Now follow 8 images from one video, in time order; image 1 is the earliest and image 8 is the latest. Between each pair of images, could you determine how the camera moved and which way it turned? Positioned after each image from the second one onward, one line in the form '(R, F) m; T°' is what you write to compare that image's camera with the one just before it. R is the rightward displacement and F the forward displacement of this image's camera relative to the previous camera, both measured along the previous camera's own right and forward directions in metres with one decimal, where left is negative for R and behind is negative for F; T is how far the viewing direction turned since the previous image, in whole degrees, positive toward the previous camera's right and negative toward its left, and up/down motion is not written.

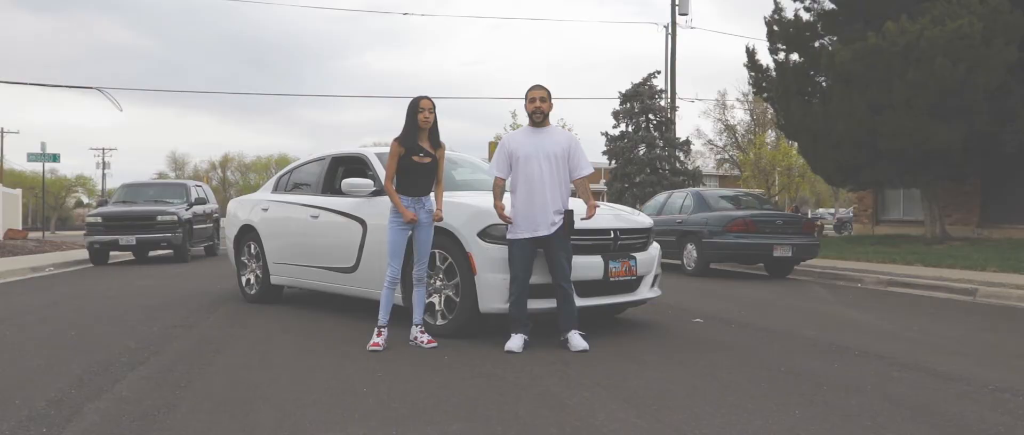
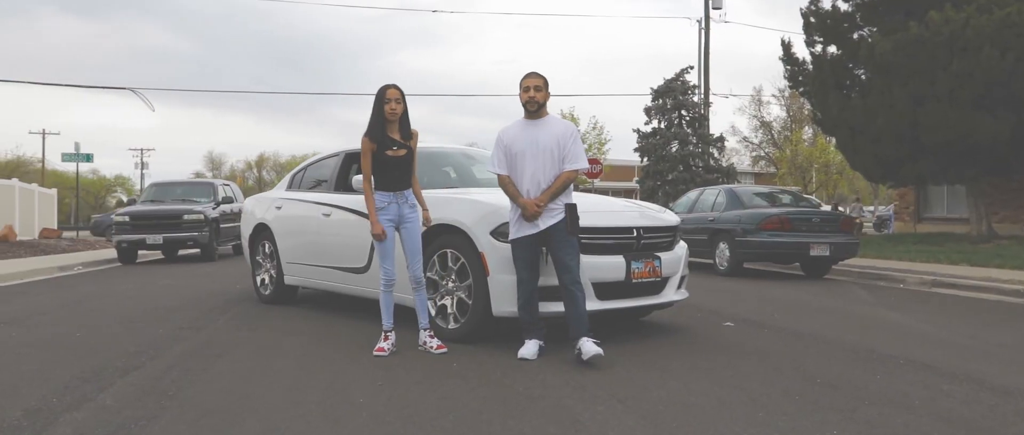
(+0.1, +0.3) m; -2°
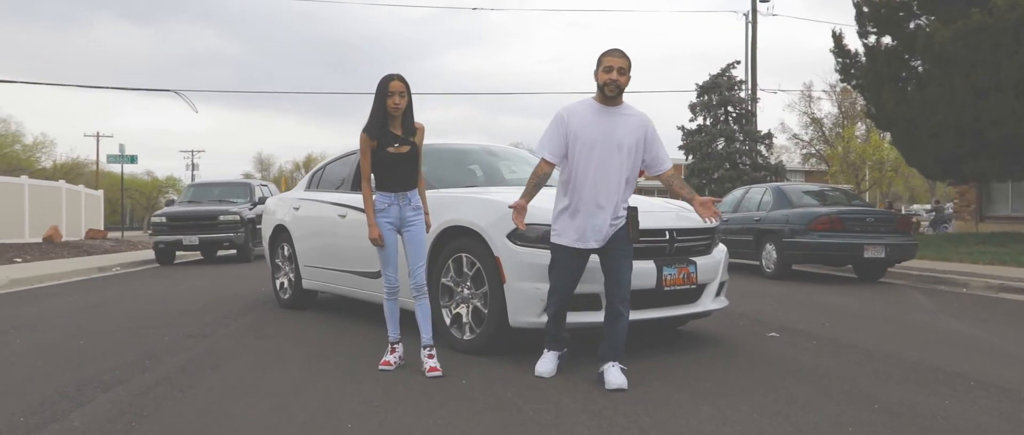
(+0.2, +0.5) m; -3°
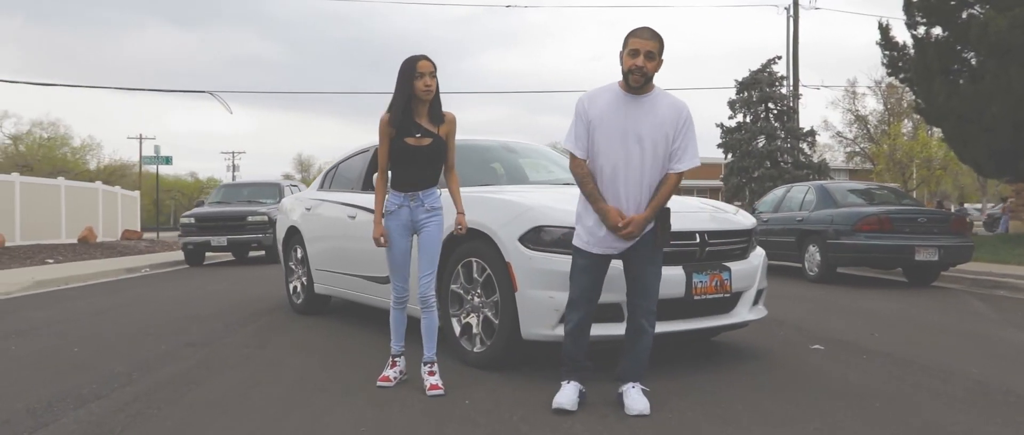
(+0.1, +0.5) m; -3°
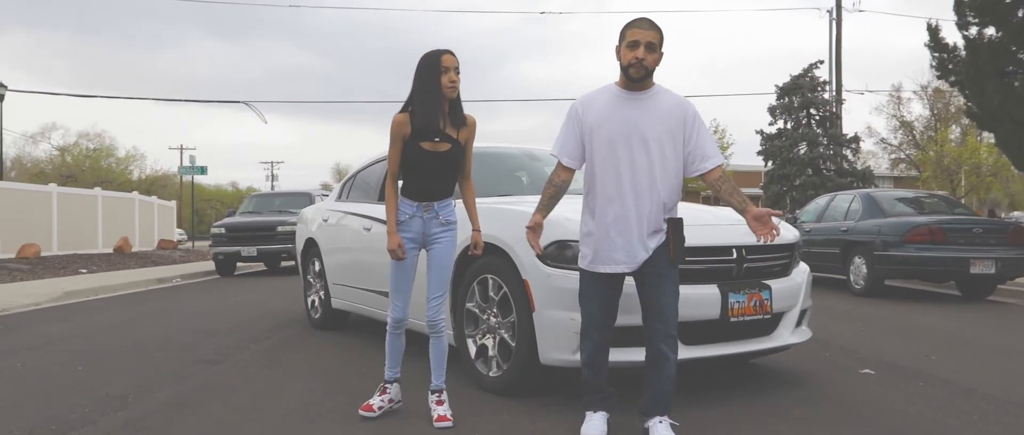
(+0.1, +0.4) m; -3°
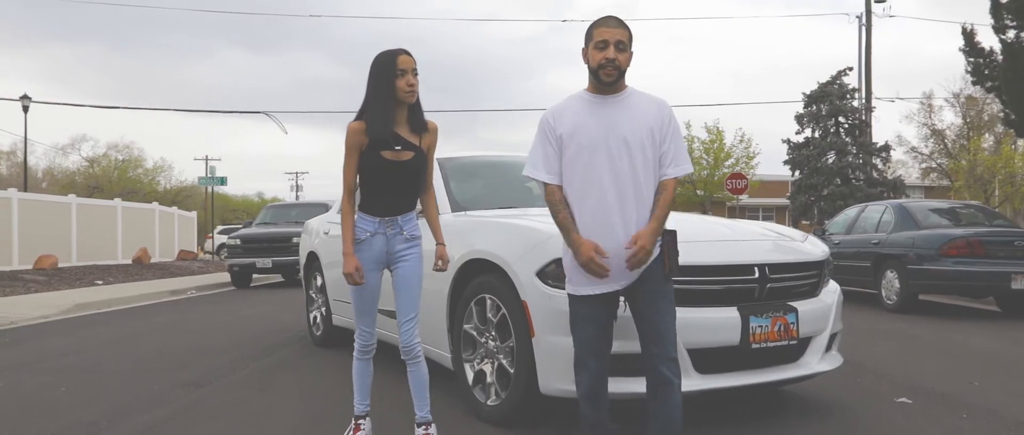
(+0.1, +0.4) m; -2°
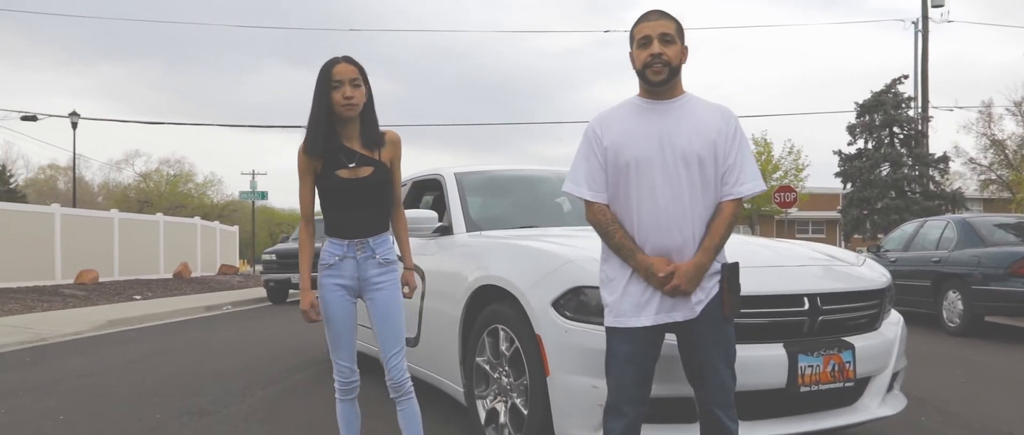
(+0.1, +0.4) m; -3°
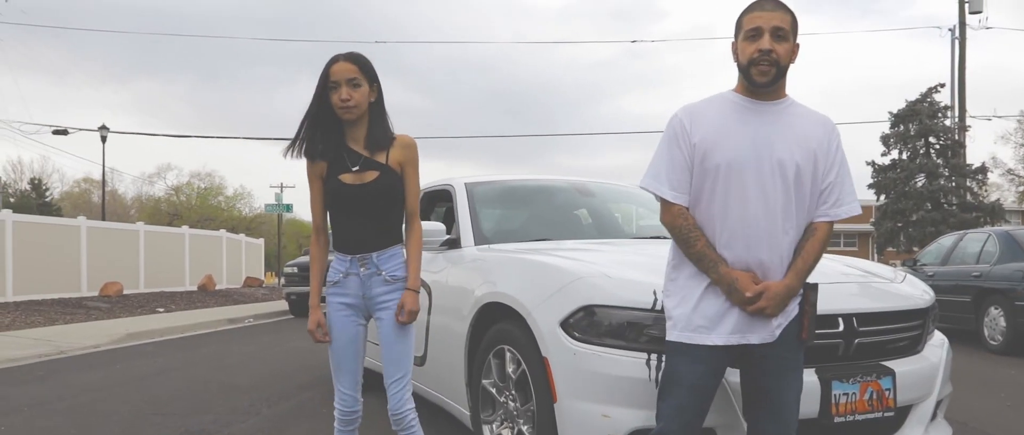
(+0.1, +0.2) m; -2°
